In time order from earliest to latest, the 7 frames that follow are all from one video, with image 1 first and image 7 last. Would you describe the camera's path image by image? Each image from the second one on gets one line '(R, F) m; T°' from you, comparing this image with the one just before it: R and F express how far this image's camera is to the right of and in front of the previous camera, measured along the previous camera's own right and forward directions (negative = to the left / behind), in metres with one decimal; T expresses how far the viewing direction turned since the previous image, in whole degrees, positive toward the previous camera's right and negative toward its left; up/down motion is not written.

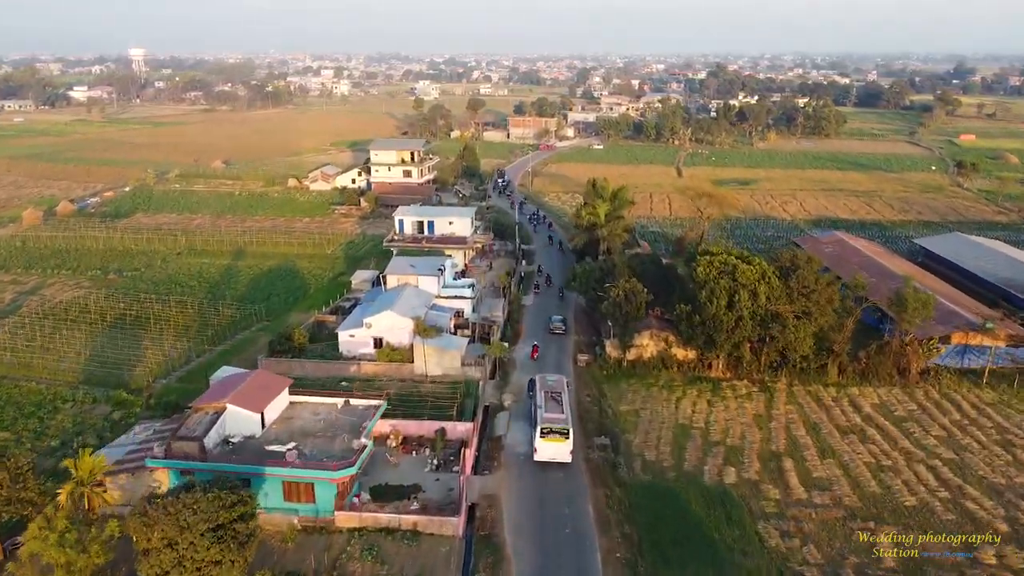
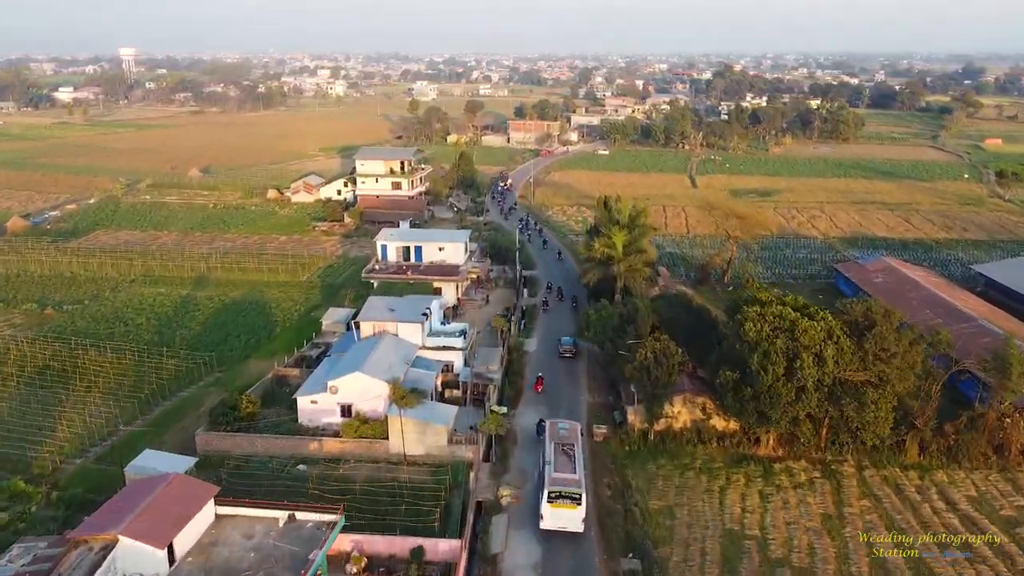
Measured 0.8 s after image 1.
(0.0, +4.8) m; 0°
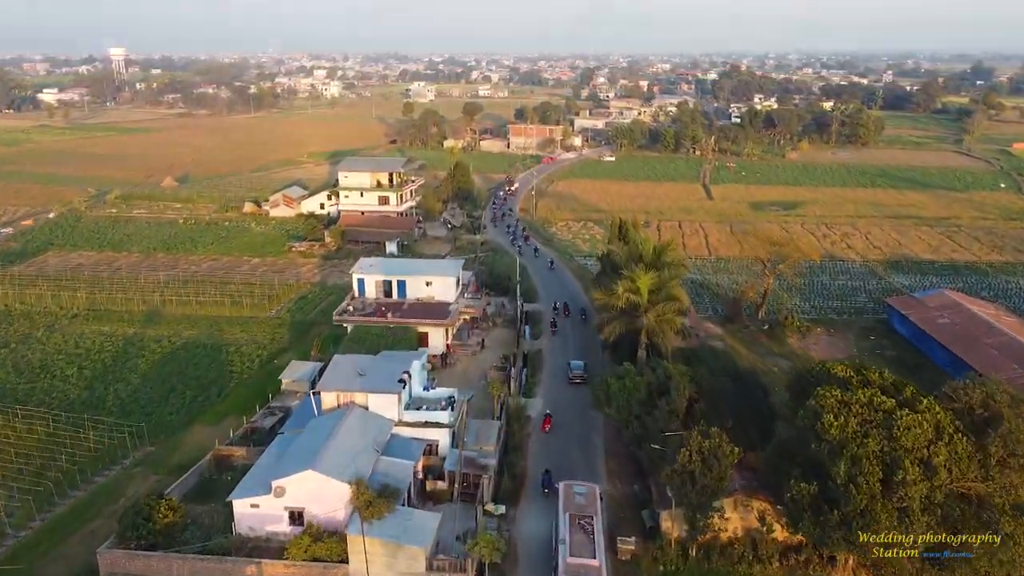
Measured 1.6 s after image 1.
(0.0, +4.7) m; 0°
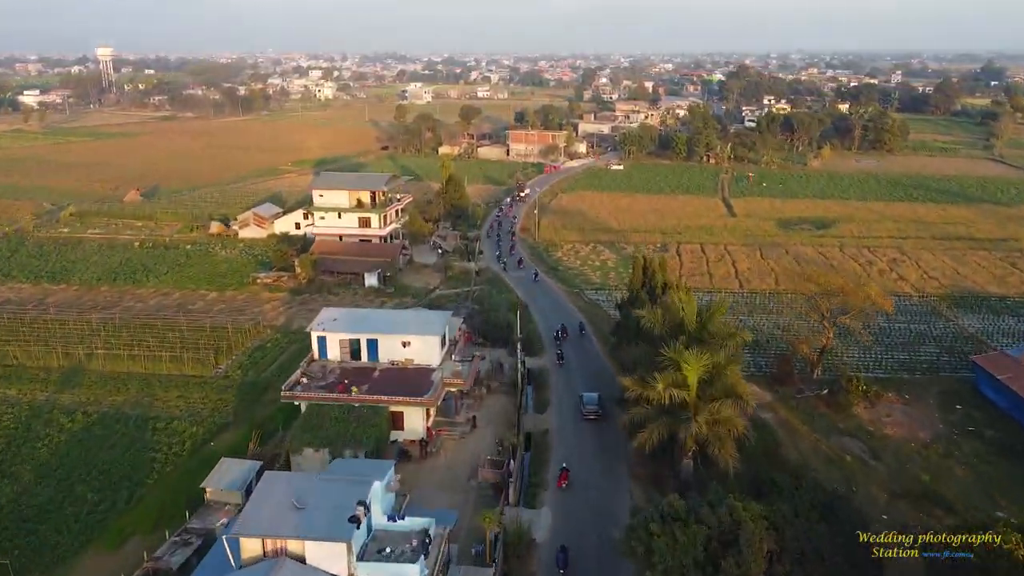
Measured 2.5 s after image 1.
(0.0, +5.4) m; 0°
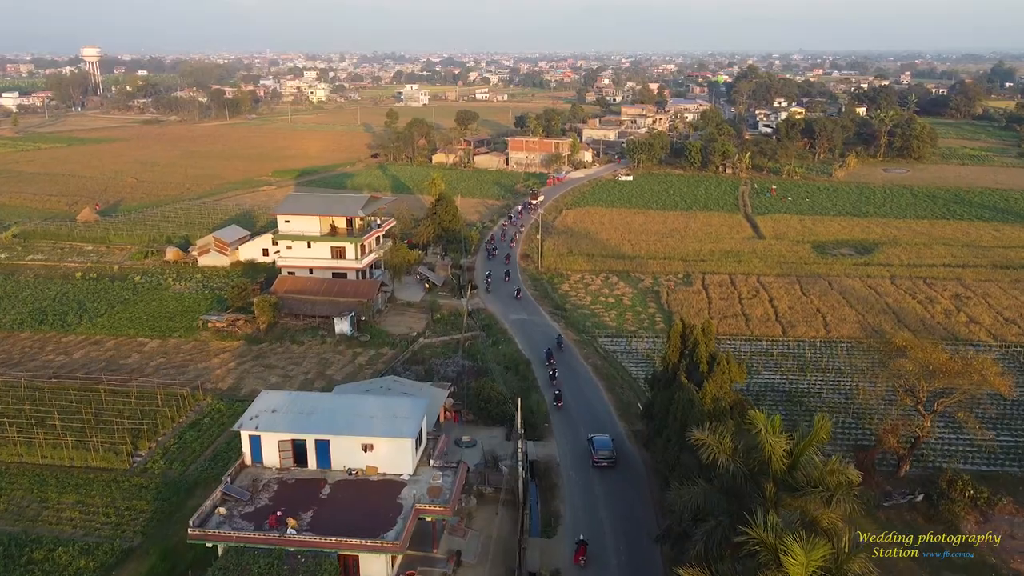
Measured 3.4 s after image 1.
(0.0, +5.4) m; 0°
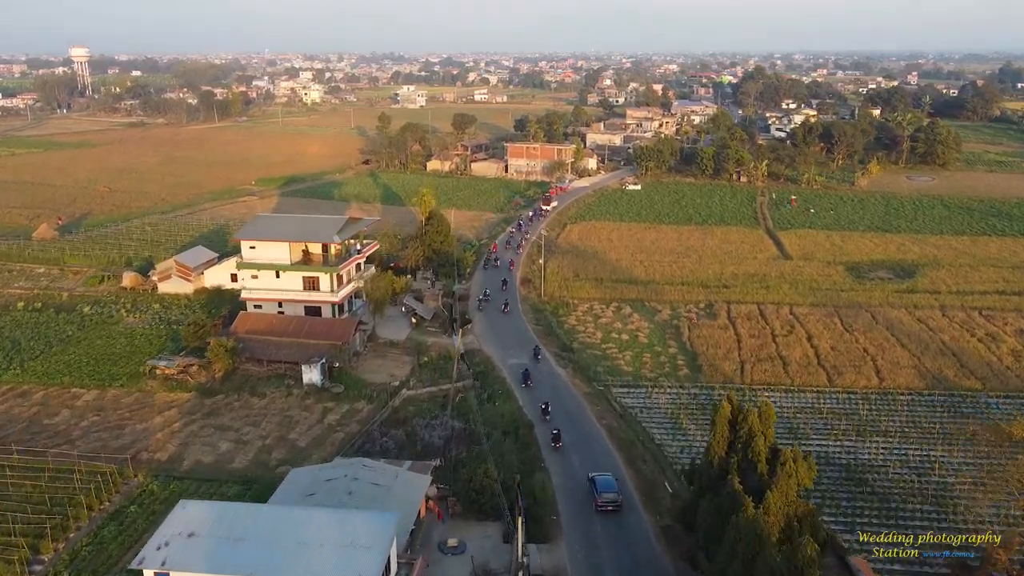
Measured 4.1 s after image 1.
(0.0, +4.1) m; 0°
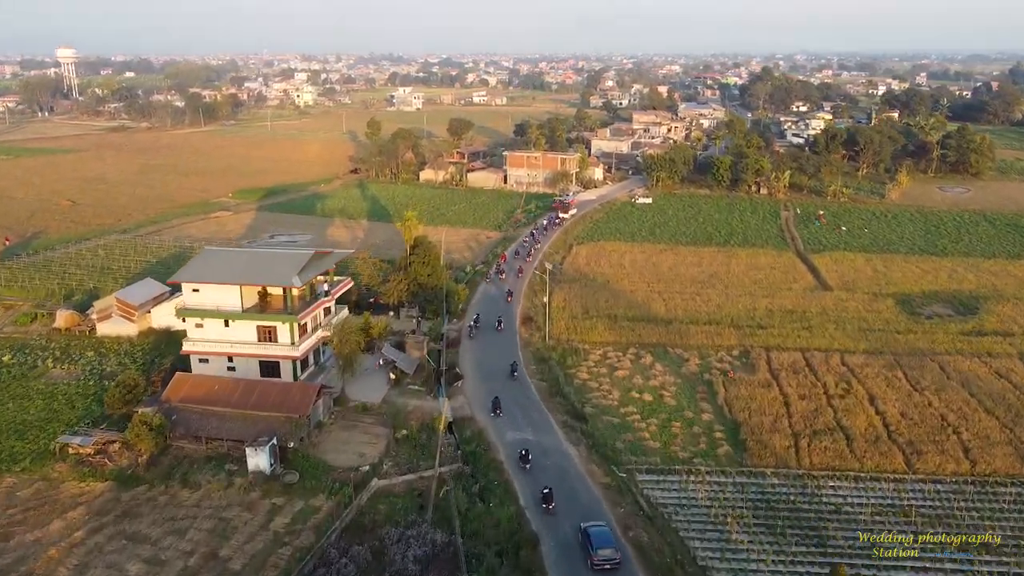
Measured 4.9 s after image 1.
(0.0, +4.8) m; 0°
